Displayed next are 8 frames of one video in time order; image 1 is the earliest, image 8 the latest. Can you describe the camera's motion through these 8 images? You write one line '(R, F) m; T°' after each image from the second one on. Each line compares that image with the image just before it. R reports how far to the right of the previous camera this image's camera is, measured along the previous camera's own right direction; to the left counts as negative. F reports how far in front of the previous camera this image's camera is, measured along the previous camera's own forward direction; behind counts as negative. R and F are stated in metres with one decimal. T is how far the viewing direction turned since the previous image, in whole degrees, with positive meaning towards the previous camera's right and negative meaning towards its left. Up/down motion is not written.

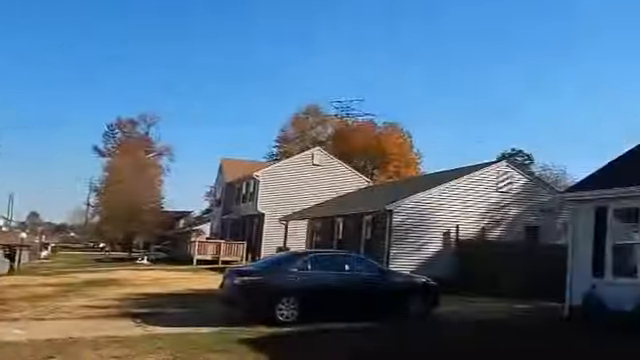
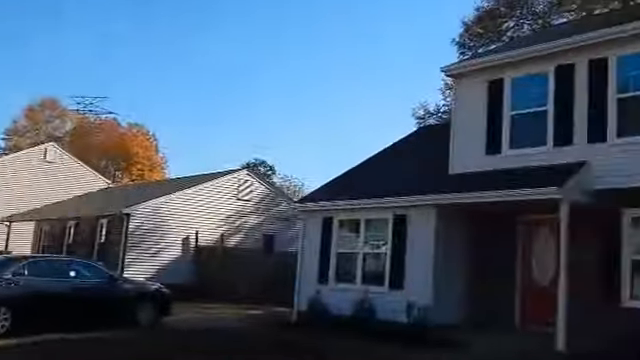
(+0.5, 0.0) m; +21°
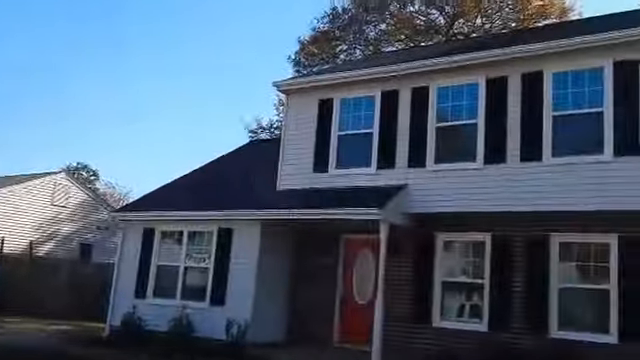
(+0.2, +0.4) m; +15°
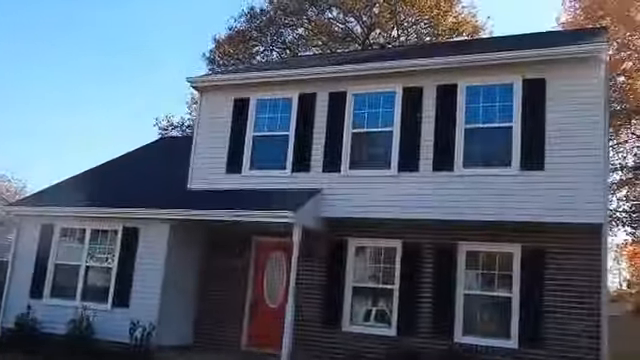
(-0.1, +0.1) m; +8°
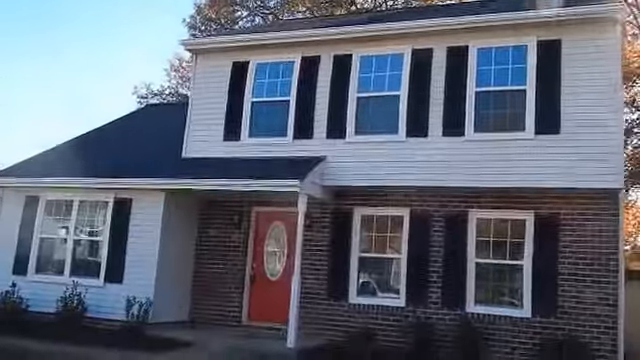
(-0.6, +0.5) m; +2°
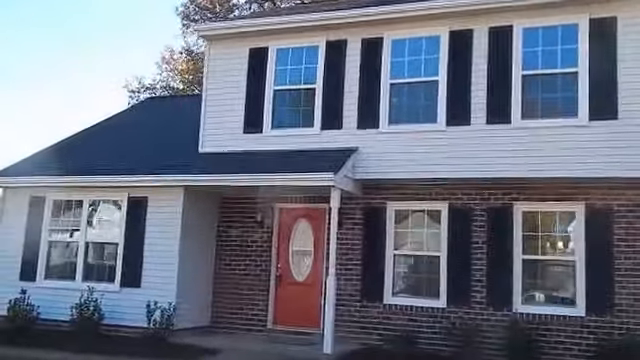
(-0.8, +0.8) m; +1°
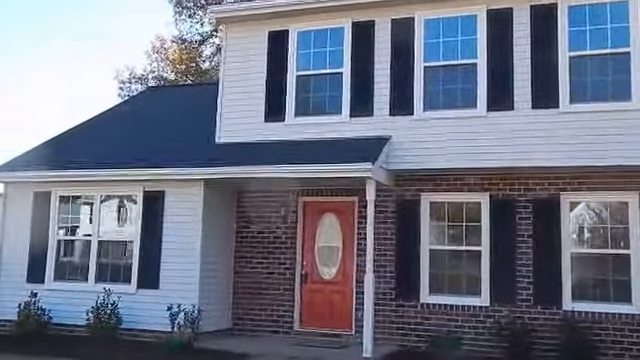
(-0.7, +0.8) m; +1°
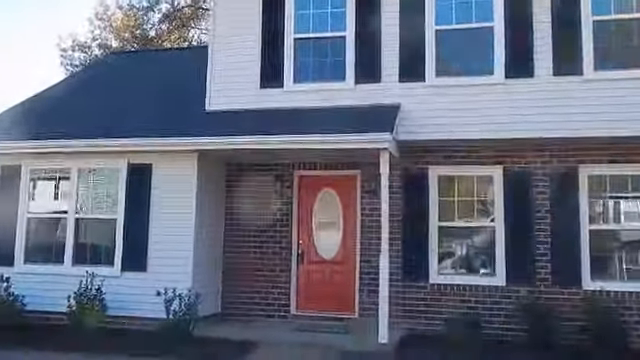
(-1.0, +0.9) m; +5°
